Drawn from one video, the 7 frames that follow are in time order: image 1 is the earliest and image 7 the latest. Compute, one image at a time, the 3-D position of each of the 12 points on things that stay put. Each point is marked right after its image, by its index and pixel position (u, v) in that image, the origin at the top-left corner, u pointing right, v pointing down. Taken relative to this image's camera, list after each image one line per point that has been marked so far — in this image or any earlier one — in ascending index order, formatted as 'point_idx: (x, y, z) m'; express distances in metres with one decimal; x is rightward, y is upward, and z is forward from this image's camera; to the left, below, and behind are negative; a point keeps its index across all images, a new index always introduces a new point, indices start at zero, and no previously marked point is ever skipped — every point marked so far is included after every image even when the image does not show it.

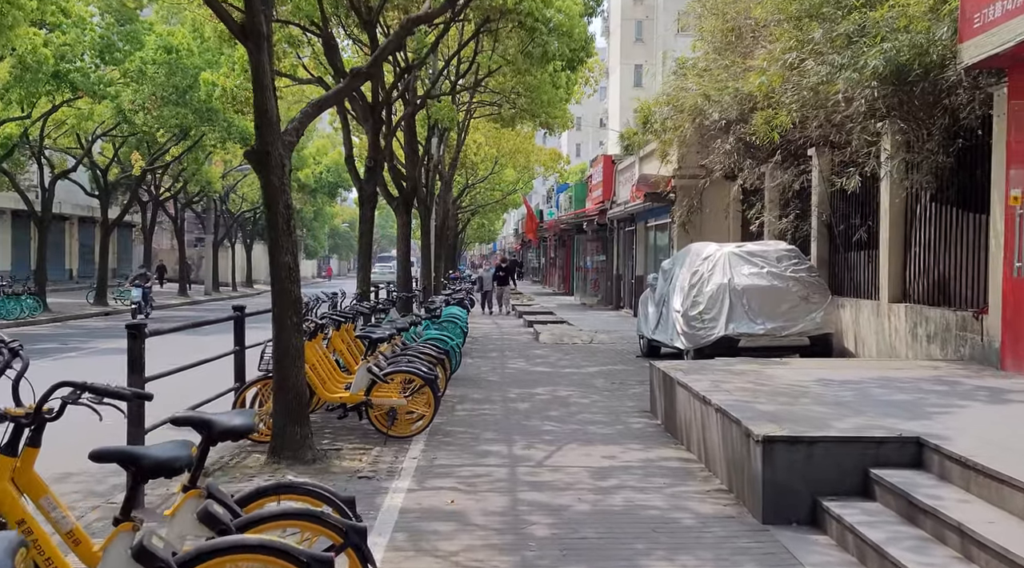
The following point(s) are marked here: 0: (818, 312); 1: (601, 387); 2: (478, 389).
0: (+3.8, -0.4, +14.4) m
1: (+1.0, -1.2, +13.4) m
2: (-0.4, -1.2, +13.3) m
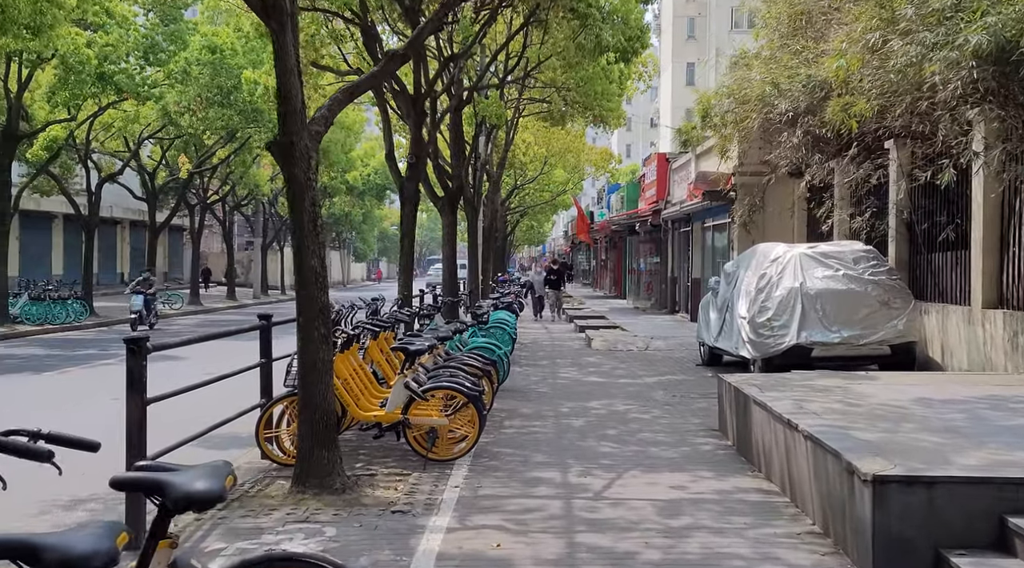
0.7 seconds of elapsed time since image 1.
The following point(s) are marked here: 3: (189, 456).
0: (+4.4, -0.4, +13.2) m
1: (+1.6, -1.2, +12.4) m
2: (+0.2, -1.3, +12.3) m
3: (-2.7, -1.5, +9.8) m
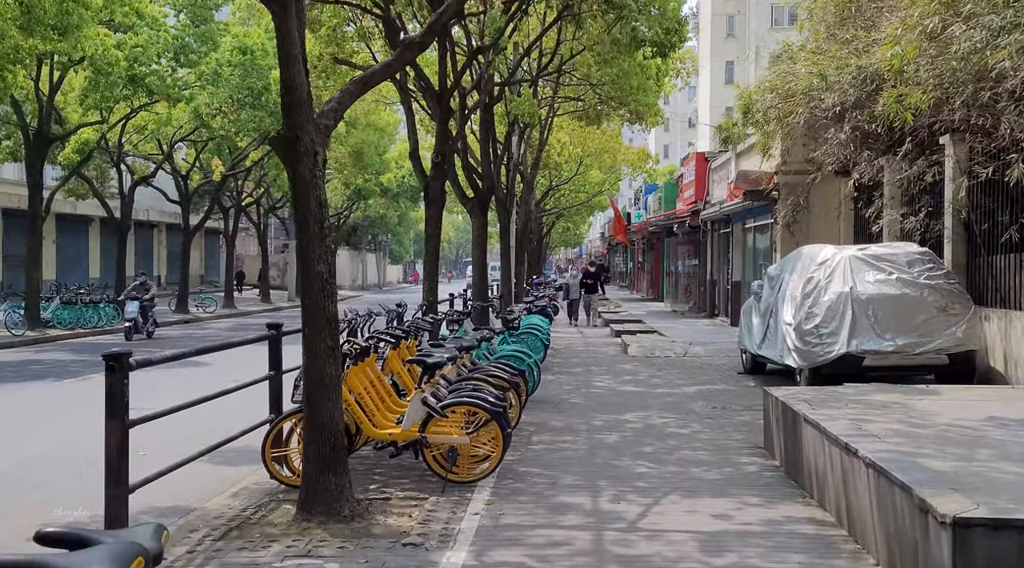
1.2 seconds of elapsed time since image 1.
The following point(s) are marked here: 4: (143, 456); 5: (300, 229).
0: (+4.7, -0.5, +12.4) m
1: (+1.9, -1.3, +11.6) m
2: (+0.5, -1.3, +11.6) m
3: (-2.5, -1.5, +9.2) m
4: (-3.2, -1.5, +9.9) m
5: (-1.3, +0.3, +6.8) m
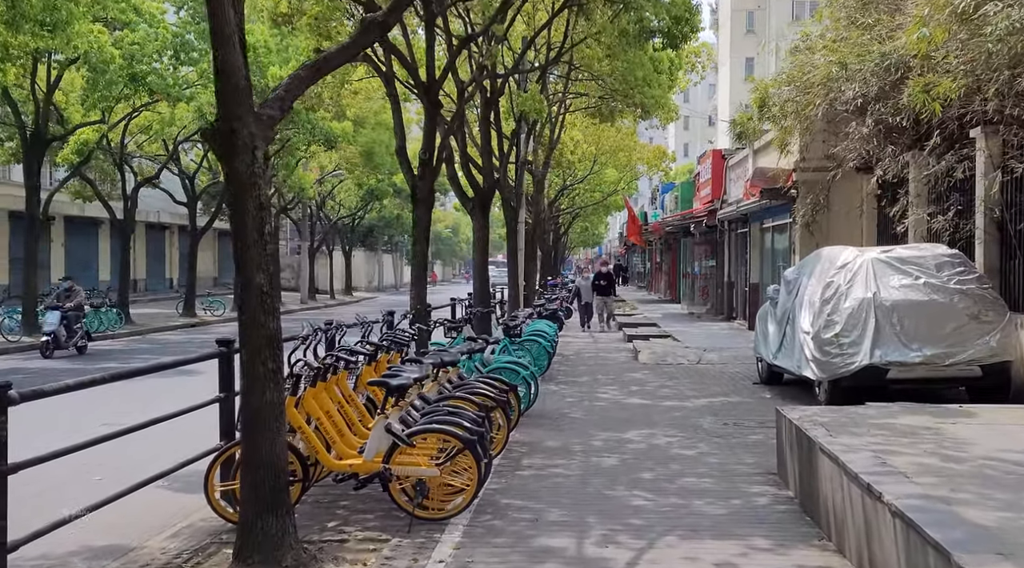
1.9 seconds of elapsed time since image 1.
0: (+4.7, -0.5, +11.4) m
1: (+1.8, -1.4, +10.7) m
2: (+0.4, -1.4, +10.7) m
3: (-2.6, -1.6, +8.3) m
4: (-3.3, -1.5, +9.1) m
5: (-1.4, +0.3, +6.0) m
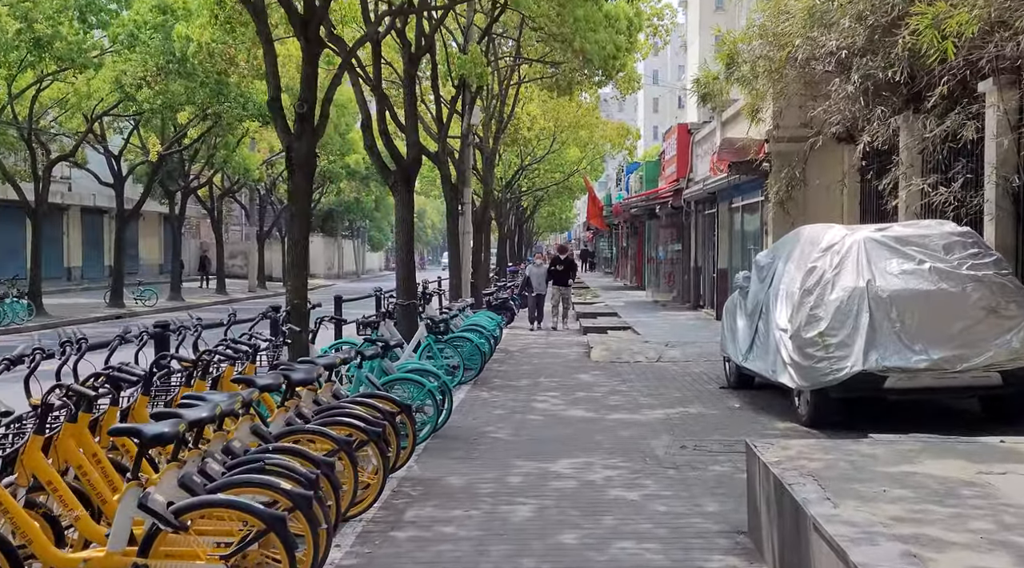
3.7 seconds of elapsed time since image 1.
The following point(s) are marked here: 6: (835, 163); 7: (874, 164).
0: (+3.9, -0.4, +9.1) m
1: (+1.1, -1.3, +8.4) m
2: (-0.3, -1.3, +8.3) m
3: (-3.3, -1.5, +5.9) m
4: (-3.9, -1.5, +6.6) m
5: (-2.0, +0.3, +3.5) m
6: (+4.7, +1.8, +16.9) m
7: (+4.6, +1.5, +14.8) m
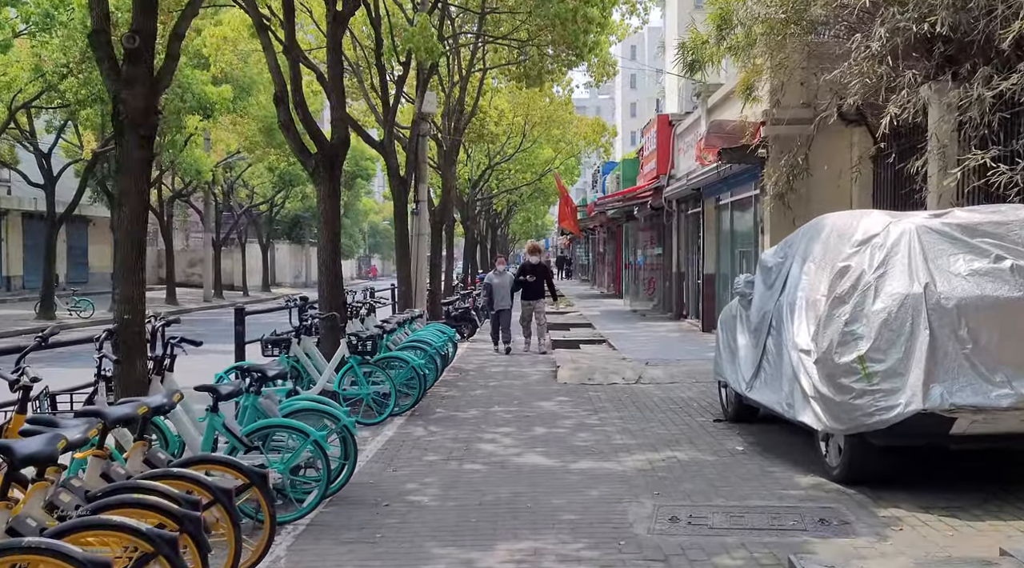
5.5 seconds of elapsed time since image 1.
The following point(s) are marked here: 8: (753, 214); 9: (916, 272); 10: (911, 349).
0: (+3.5, -0.4, +6.5) m
1: (+0.7, -1.3, +5.8) m
2: (-0.7, -1.3, +5.7) m
3: (-3.7, -1.6, +3.2) m
4: (-4.3, -1.5, +3.9) m
5: (-2.4, +0.3, +0.9) m
6: (+4.1, +1.7, +14.4) m
7: (+4.0, +1.5, +12.3) m
8: (+3.4, +1.0, +16.7) m
9: (+2.4, +0.1, +6.8) m
10: (+2.3, -0.4, +6.6) m
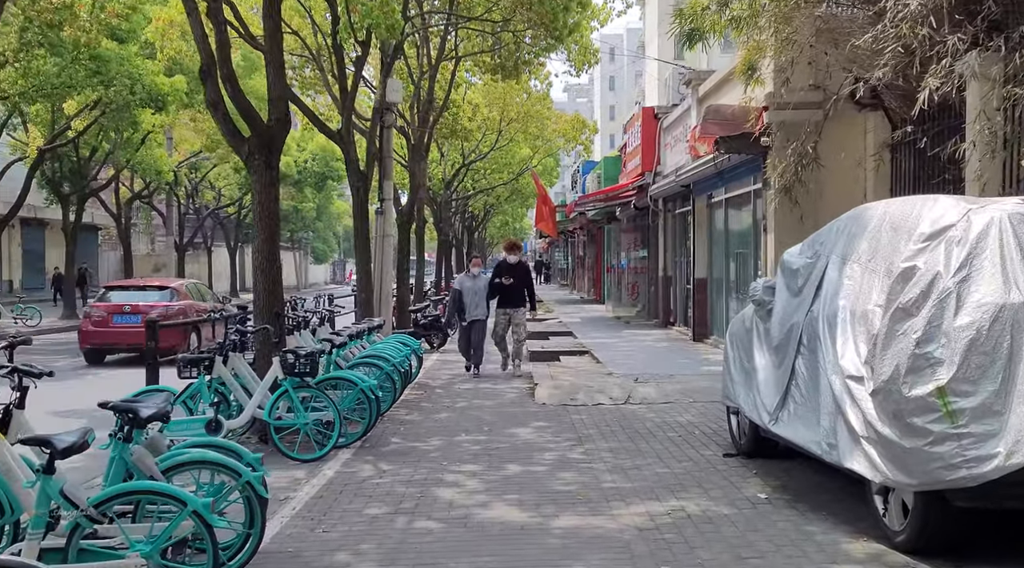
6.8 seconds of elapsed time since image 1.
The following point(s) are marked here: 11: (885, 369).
0: (+3.3, -0.4, +4.8) m
1: (+0.5, -1.3, +4.0) m
2: (-0.9, -1.4, +3.9) m
3: (-3.8, -1.6, +1.3) m
4: (-4.5, -1.6, +2.1) m
5: (-2.5, +0.3, -0.9) m
6: (+3.8, +1.6, +12.7) m
7: (+3.8, +1.4, +10.6) m
8: (+3.1, +1.0, +14.9) m
9: (+2.2, +0.1, +5.1) m
10: (+2.1, -0.4, +4.9) m
11: (+1.7, -0.4, +5.2) m
